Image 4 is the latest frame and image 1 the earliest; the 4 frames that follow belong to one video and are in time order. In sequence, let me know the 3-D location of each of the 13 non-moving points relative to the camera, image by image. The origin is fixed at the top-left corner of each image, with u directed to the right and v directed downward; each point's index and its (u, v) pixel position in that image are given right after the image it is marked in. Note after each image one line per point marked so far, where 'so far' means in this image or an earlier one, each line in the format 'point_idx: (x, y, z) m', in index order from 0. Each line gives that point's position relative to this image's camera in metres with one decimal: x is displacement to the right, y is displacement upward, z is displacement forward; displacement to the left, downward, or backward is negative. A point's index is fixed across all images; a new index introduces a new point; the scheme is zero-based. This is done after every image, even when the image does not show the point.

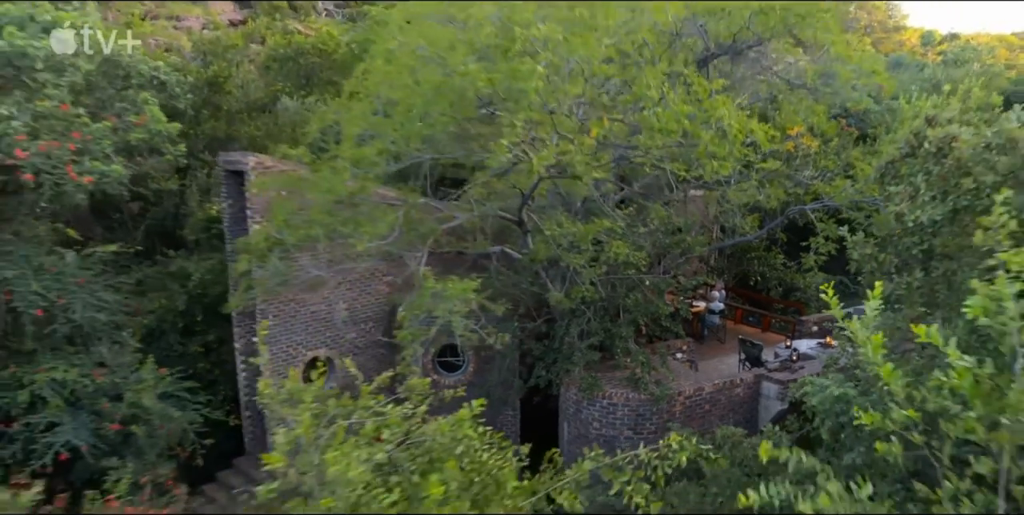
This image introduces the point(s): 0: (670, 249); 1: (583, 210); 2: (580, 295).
0: (+1.9, +0.1, +8.2) m
1: (+0.8, +0.5, +7.7) m
2: (+0.8, -0.4, +7.5) m
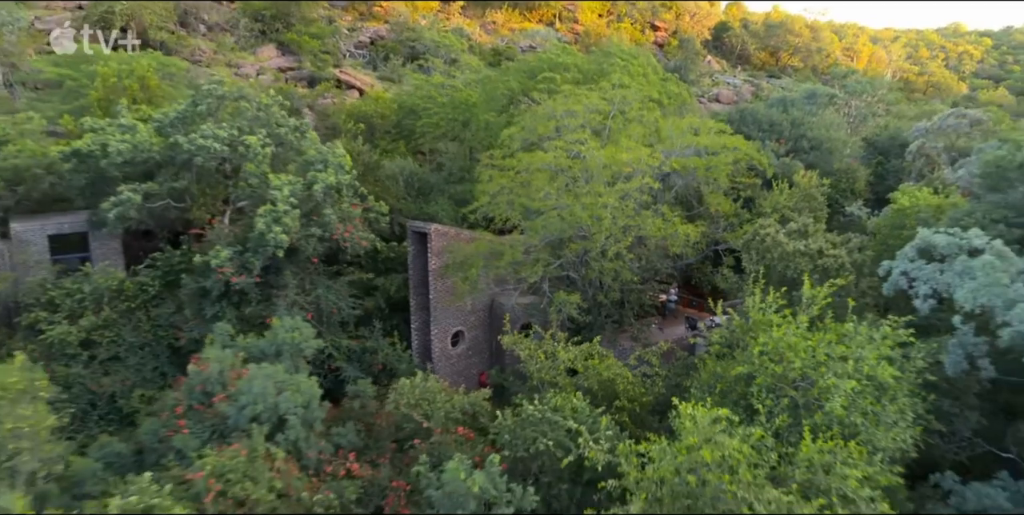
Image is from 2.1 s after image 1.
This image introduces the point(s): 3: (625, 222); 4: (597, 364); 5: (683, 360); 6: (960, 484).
0: (+3.3, -0.3, +16.0) m
1: (+2.1, +0.1, +15.5) m
2: (+2.2, -0.8, +15.2) m
3: (+2.4, +0.7, +14.8) m
4: (+1.4, -1.8, +11.3) m
5: (+3.1, -1.9, +12.6) m
6: (+5.9, -2.9, +9.1) m
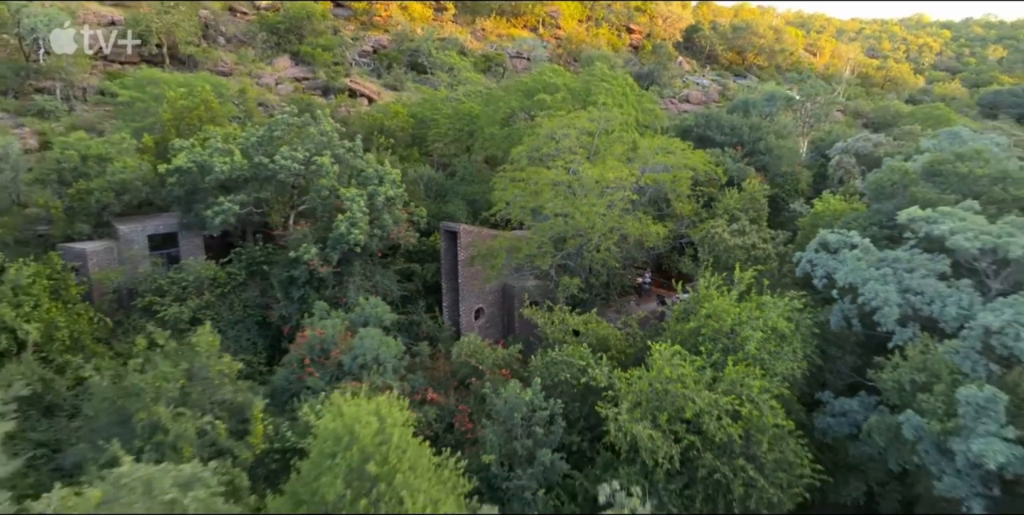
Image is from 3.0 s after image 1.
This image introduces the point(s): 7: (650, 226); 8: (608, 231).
0: (+3.6, 0.0, +20.7) m
1: (+2.5, +0.3, +20.1) m
2: (+2.5, -0.6, +19.9) m
3: (+2.8, +0.9, +19.4) m
4: (+1.9, -1.6, +16.0) m
5: (+3.6, -1.7, +17.3) m
6: (+6.5, -2.8, +13.9) m
7: (+3.9, +0.9, +19.8) m
8: (+2.6, +0.8, +19.2) m
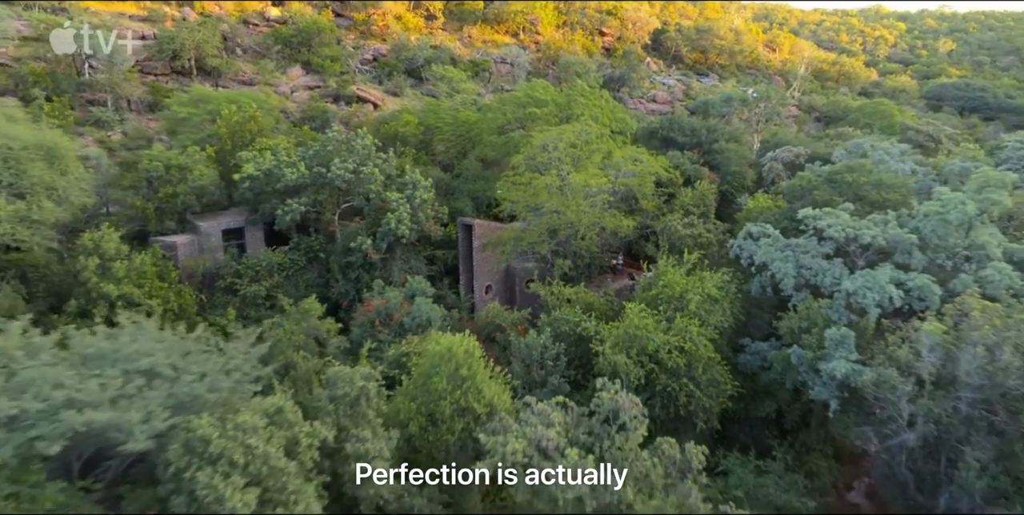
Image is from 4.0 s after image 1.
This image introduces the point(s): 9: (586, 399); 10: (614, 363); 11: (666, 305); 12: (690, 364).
0: (+3.7, +0.5, +26.5) m
1: (+2.6, +0.8, +25.8) m
2: (+2.7, -0.1, +25.6) m
3: (+3.0, +1.4, +25.1) m
4: (+2.2, -1.2, +21.7) m
5: (+3.8, -1.3, +23.1) m
6: (+6.9, -2.4, +19.8) m
7: (+4.1, +1.4, +25.5) m
8: (+2.8, +1.2, +24.9) m
9: (+1.9, -3.6, +17.7) m
10: (+2.5, -2.6, +17.2) m
11: (+4.3, -1.4, +19.6) m
12: (+4.5, -2.7, +17.7) m
